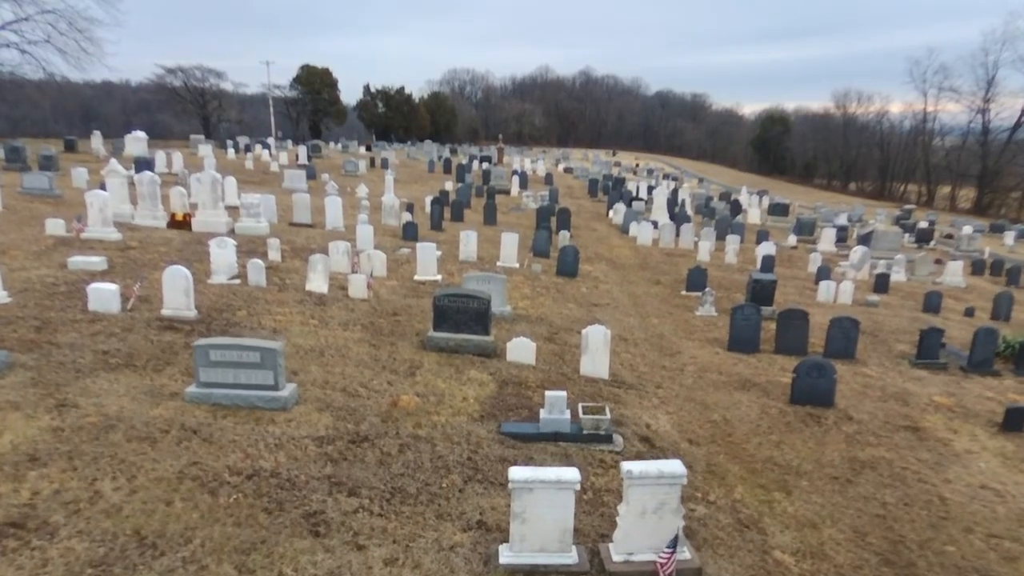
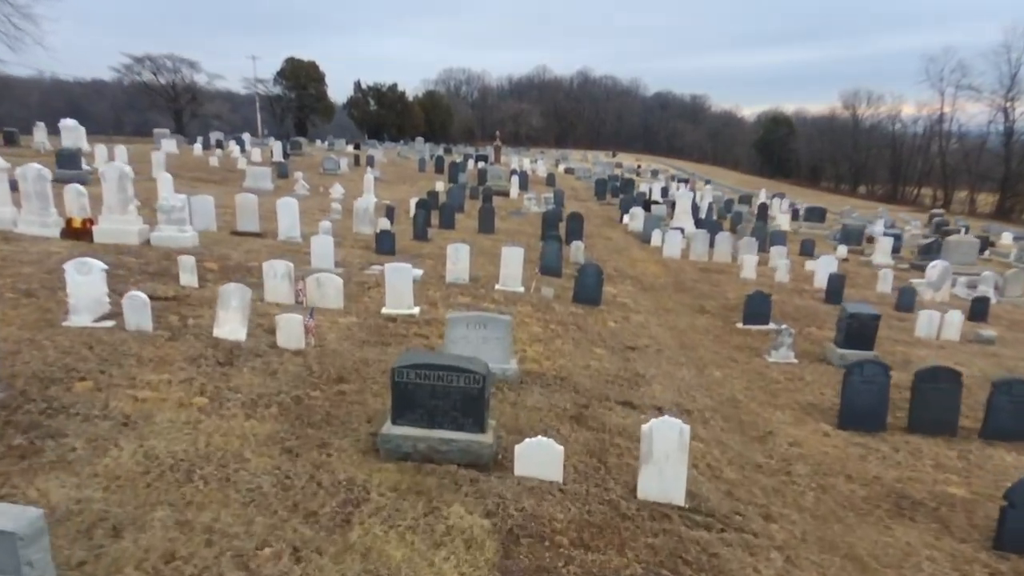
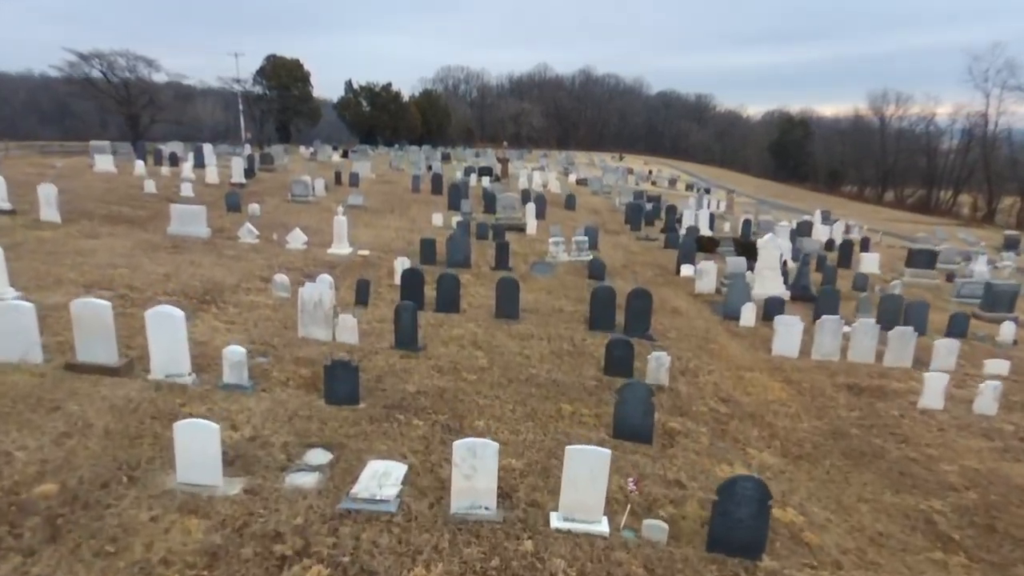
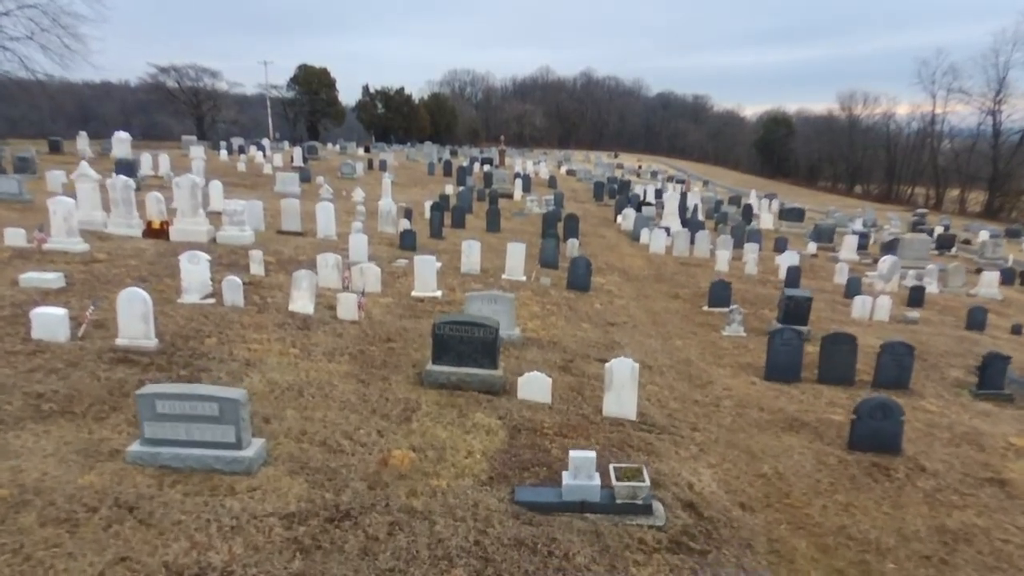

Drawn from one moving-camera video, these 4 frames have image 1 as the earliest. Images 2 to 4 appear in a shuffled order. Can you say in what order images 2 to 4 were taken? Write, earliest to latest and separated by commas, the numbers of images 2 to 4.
4, 2, 3
